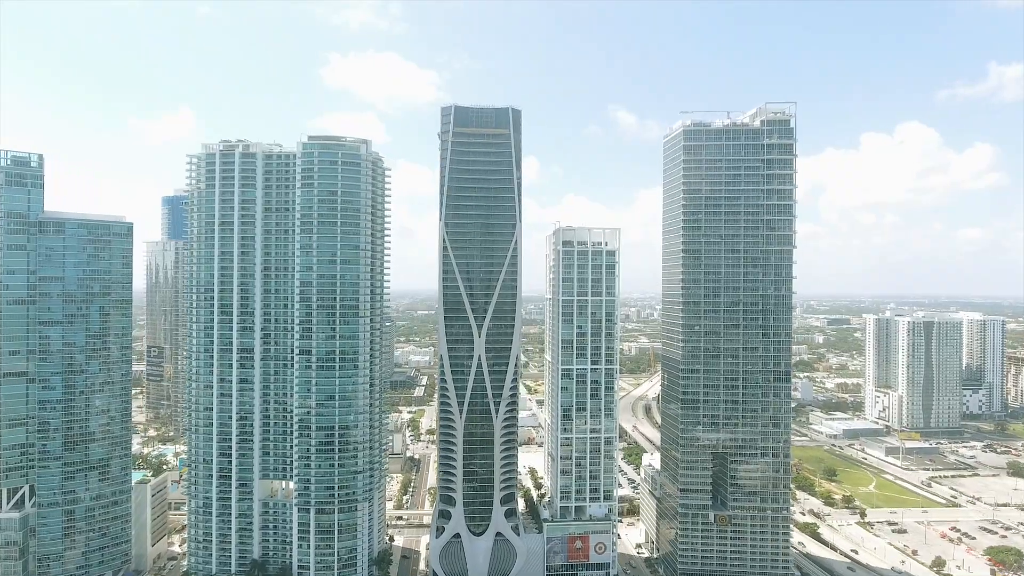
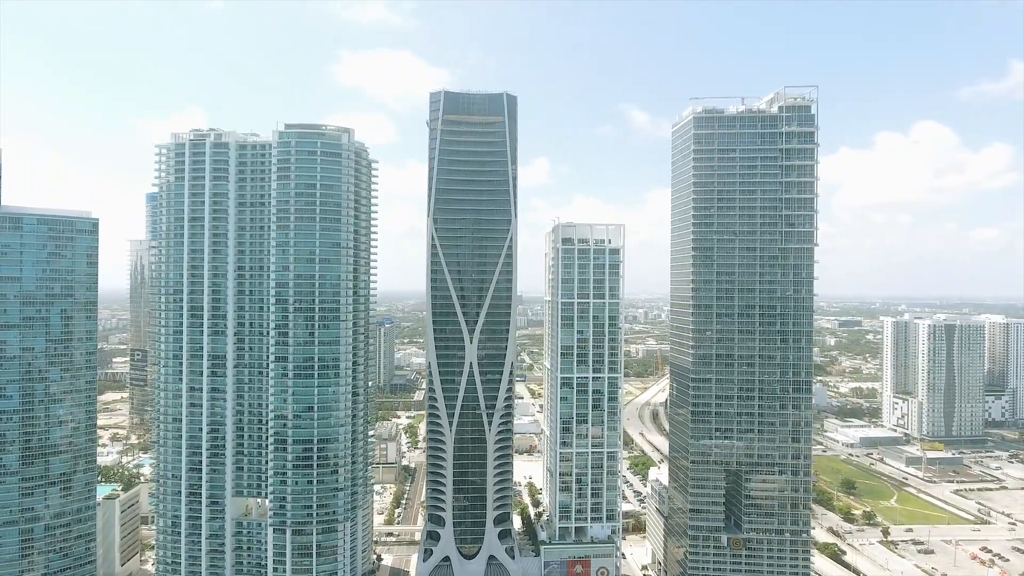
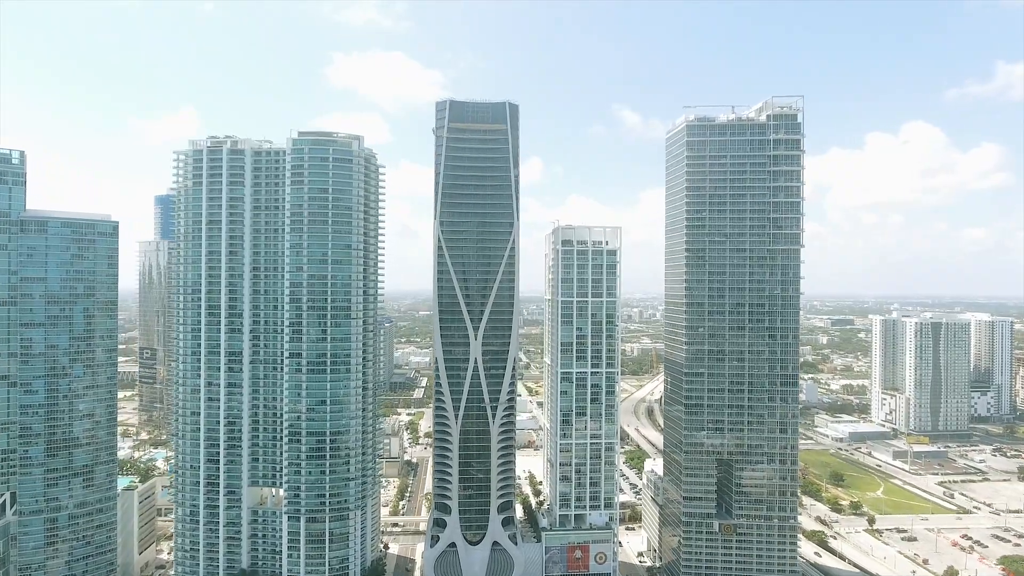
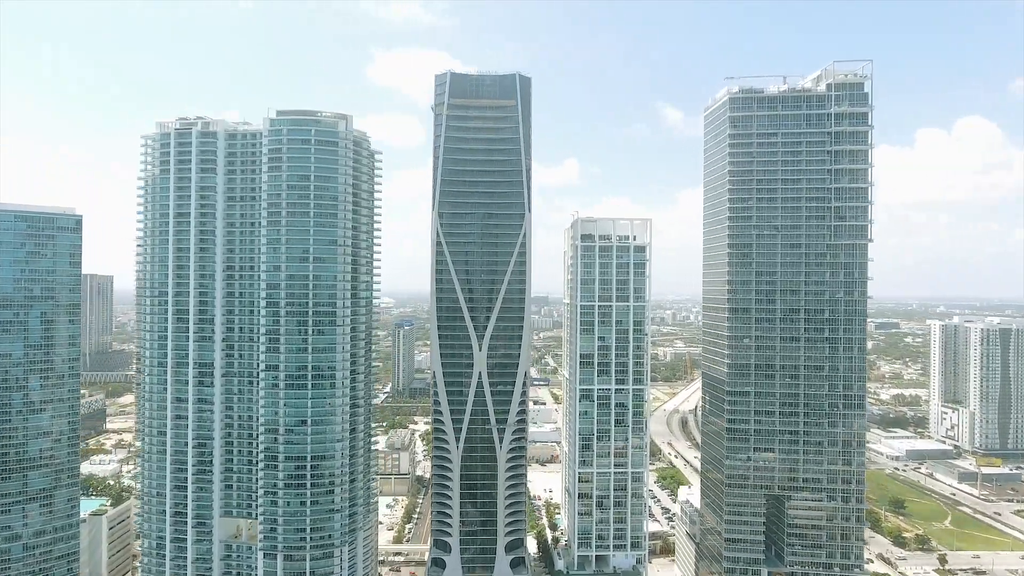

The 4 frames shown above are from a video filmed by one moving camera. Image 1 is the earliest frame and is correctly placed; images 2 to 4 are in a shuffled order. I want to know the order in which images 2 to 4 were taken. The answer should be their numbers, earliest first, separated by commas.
3, 2, 4
